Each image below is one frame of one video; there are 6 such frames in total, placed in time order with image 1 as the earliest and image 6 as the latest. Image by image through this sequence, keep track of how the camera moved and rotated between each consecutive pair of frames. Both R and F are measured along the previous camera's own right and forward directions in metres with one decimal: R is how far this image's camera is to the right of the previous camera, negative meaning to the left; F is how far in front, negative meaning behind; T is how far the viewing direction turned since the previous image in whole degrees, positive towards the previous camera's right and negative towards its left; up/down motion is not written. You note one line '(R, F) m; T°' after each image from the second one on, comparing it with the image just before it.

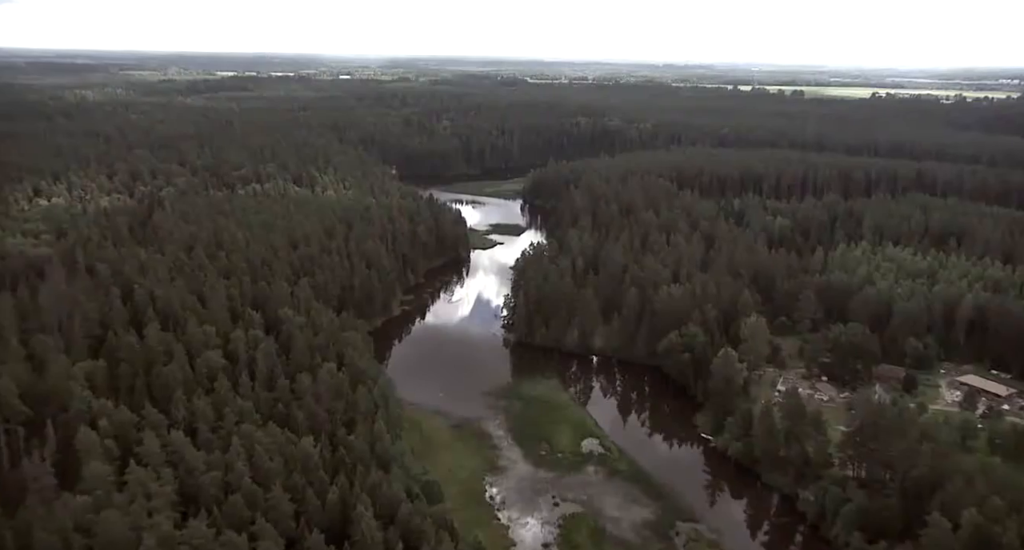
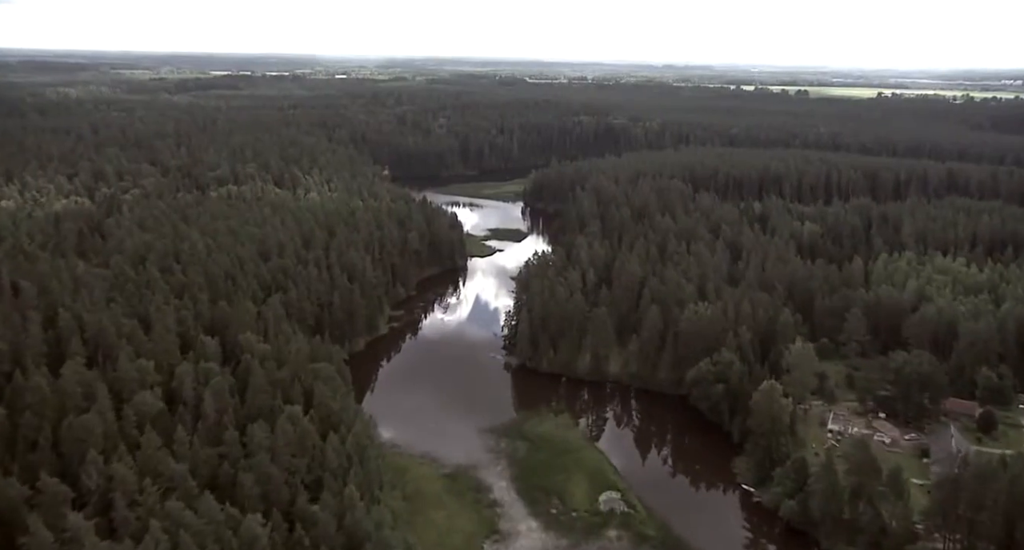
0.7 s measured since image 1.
(-0.2, +5.8) m; 0°
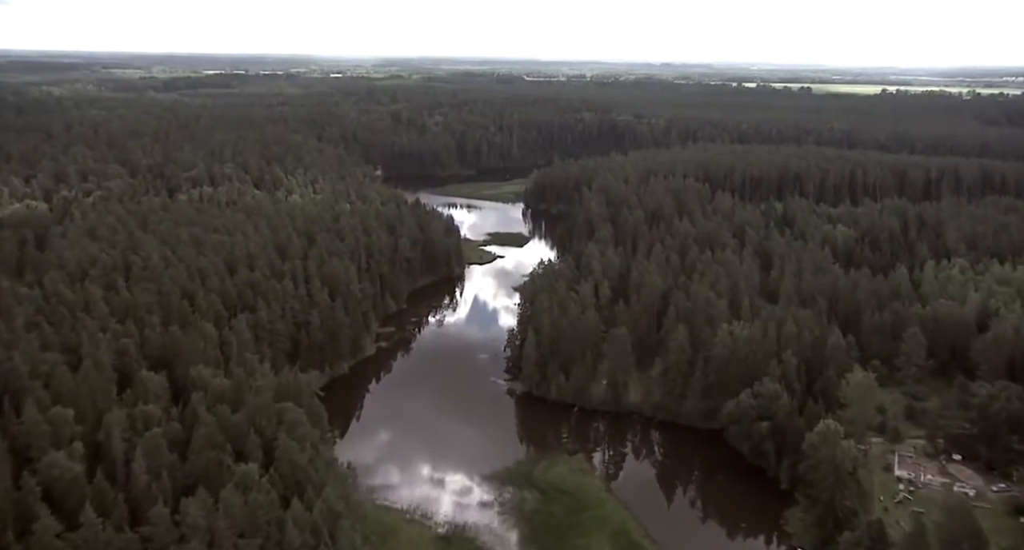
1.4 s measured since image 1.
(-0.3, +5.3) m; 0°
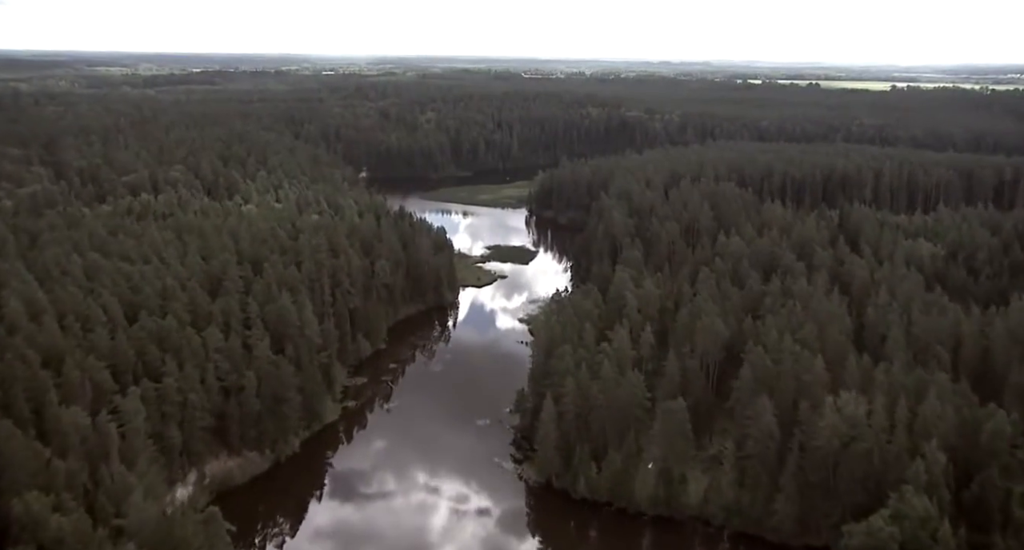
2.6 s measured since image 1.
(-0.5, +9.9) m; 0°
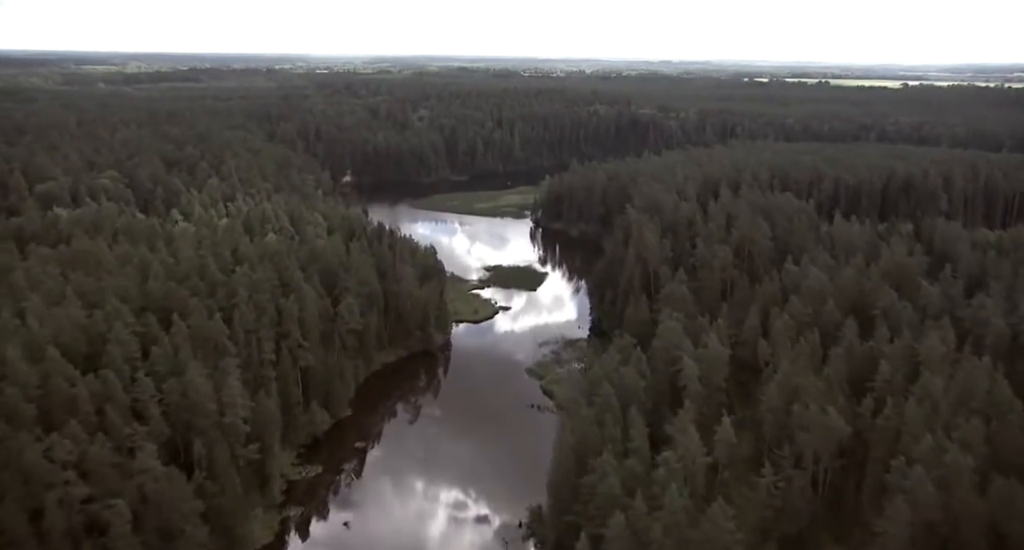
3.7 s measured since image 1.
(-0.3, +9.2) m; 0°
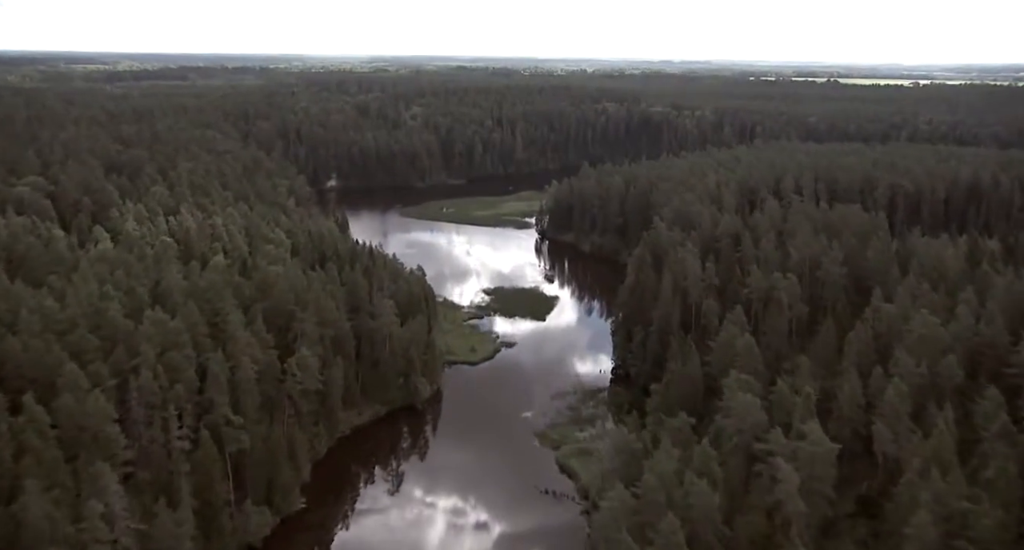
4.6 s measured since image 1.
(-0.2, +7.2) m; 0°
